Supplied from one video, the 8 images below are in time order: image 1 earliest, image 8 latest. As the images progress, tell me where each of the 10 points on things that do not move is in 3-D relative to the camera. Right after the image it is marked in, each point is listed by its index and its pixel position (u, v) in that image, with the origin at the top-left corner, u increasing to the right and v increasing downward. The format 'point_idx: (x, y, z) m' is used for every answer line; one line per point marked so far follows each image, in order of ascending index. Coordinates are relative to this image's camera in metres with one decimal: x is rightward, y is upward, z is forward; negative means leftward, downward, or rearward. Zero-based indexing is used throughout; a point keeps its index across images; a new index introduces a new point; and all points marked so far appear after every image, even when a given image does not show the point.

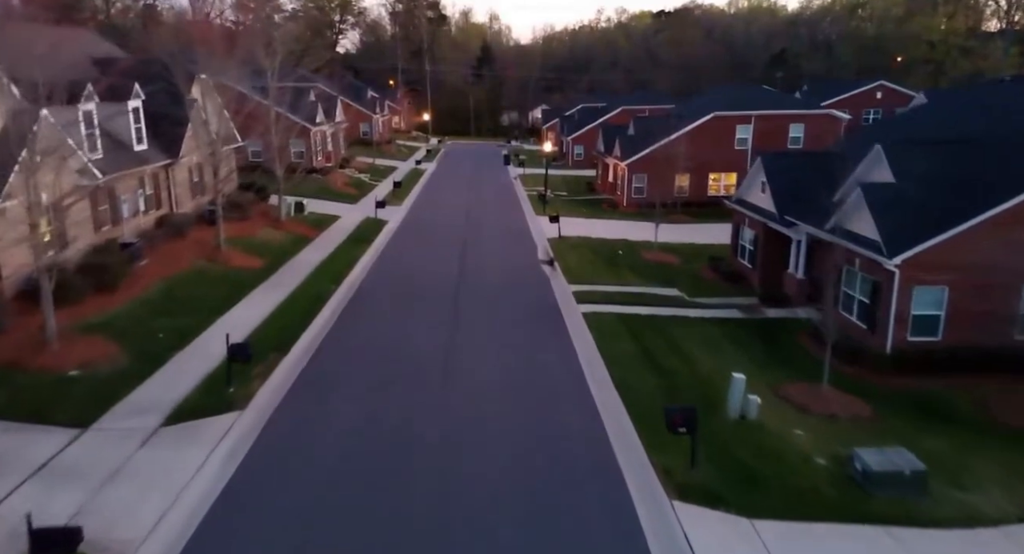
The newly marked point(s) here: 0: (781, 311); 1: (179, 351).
0: (+6.8, -0.9, +18.2) m
1: (-6.5, -1.5, +14.1) m
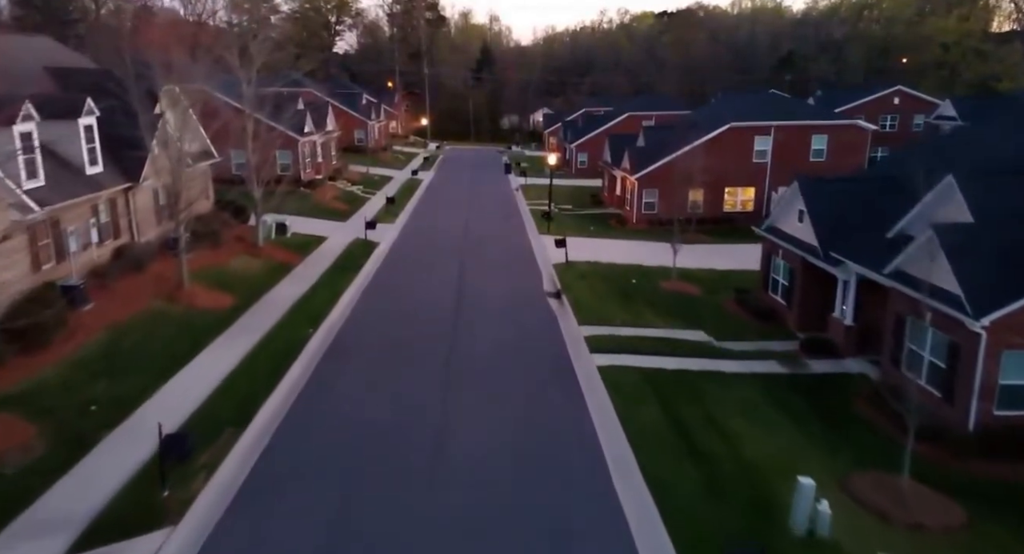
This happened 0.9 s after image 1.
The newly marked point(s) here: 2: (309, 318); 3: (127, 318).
0: (+6.9, -1.9, +15.8) m
1: (-6.4, -2.5, +11.6) m
2: (-5.1, -1.1, +18.1) m
3: (-8.6, -1.0, +16.0) m
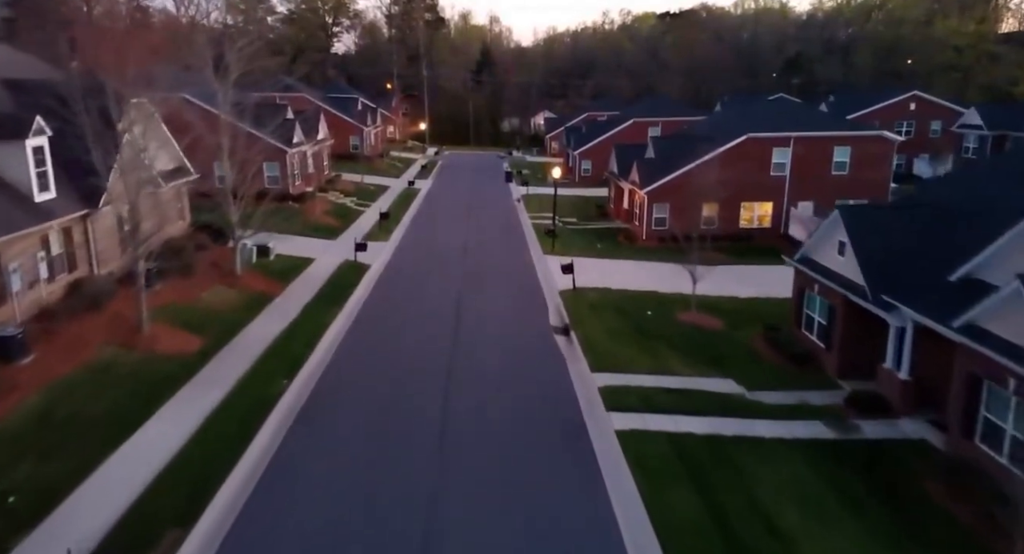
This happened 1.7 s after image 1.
0: (+7.0, -2.8, +13.7) m
1: (-6.3, -3.4, +9.5) m
2: (-5.0, -2.0, +16.0) m
3: (-8.5, -1.9, +13.9) m
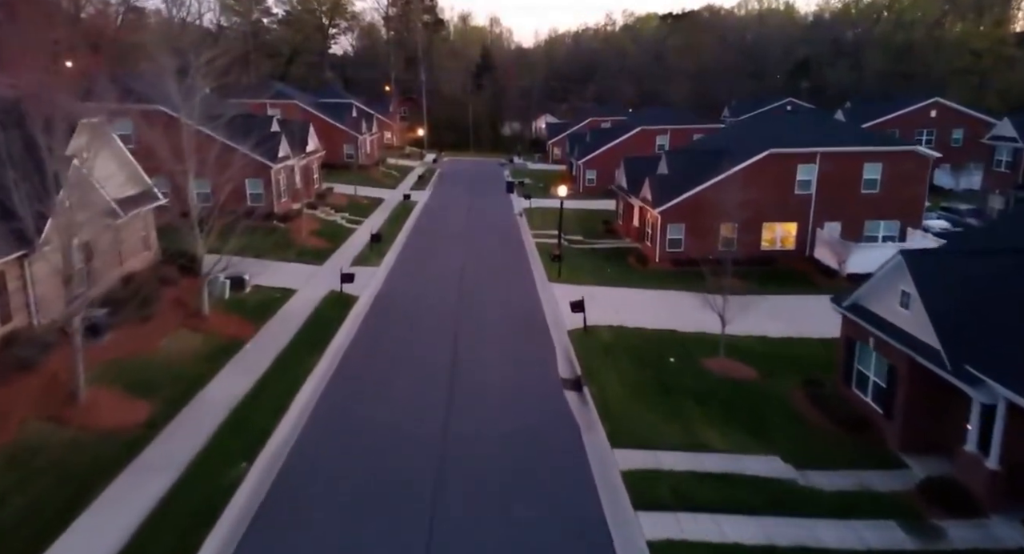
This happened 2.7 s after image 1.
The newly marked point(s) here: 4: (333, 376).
0: (+7.0, -3.9, +11.2) m
1: (-6.2, -4.5, +7.0) m
2: (-4.9, -3.0, +13.5) m
3: (-8.4, -3.0, +11.4) m
4: (-4.2, -2.3, +17.0) m
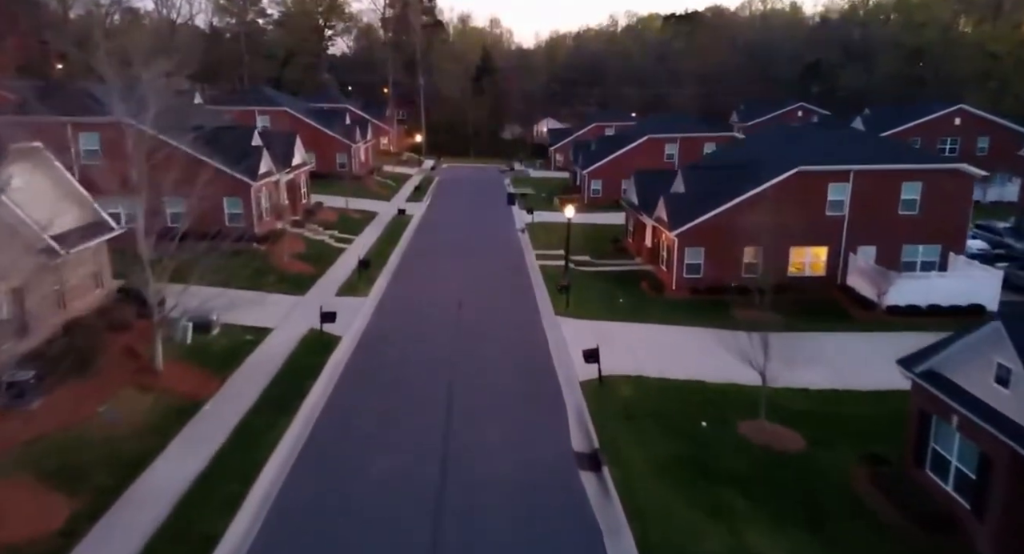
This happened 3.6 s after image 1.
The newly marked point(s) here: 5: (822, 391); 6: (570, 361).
0: (+7.1, -5.0, +8.5) m
1: (-6.2, -5.5, +4.3) m
2: (-4.8, -4.1, +10.9) m
3: (-8.3, -4.1, +8.7) m
4: (-4.1, -3.4, +14.4) m
5: (+7.5, -2.8, +17.7) m
6: (+1.5, -2.2, +19.1) m
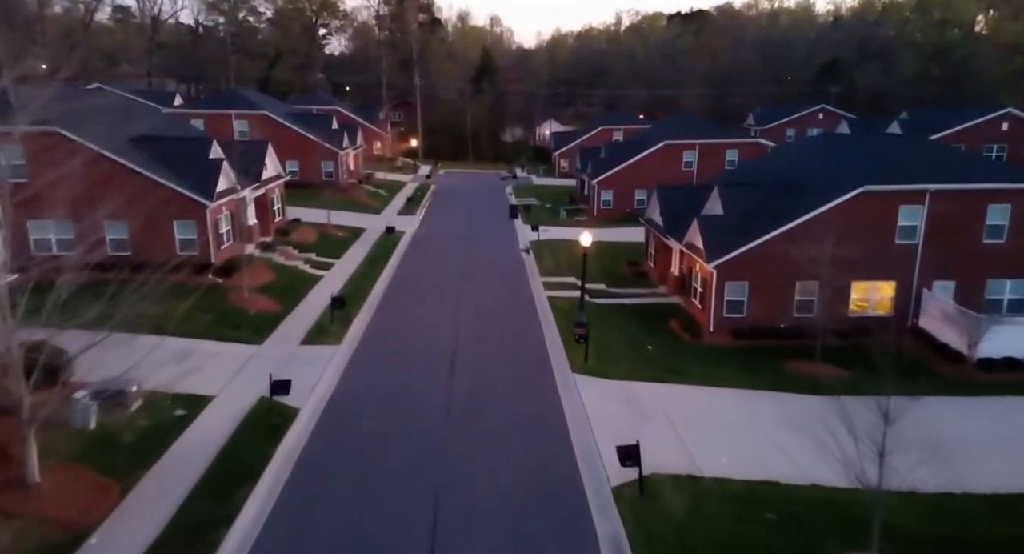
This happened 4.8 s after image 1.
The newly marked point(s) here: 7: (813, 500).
0: (+7.3, -6.2, +4.0) m
1: (-6.0, -6.8, -0.2) m
2: (-4.6, -5.4, +6.3) m
3: (-8.2, -5.3, +4.2) m
4: (-4.0, -4.7, +9.8) m
5: (+7.7, -4.0, +13.1) m
6: (+1.7, -3.5, +14.6) m
7: (+5.3, -4.0, +12.9) m
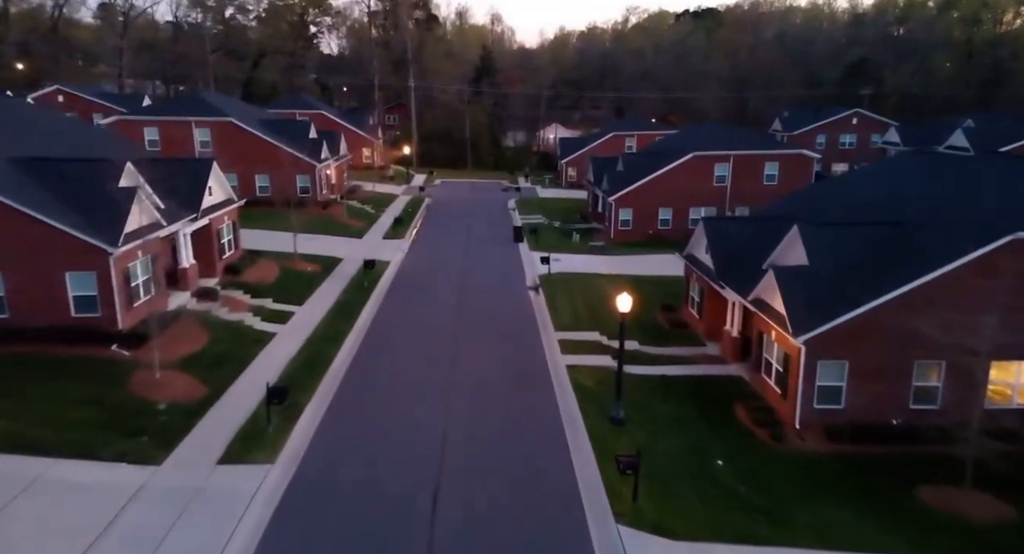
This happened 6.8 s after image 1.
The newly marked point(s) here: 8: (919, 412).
0: (+7.5, -7.9, -2.3) m
1: (-5.8, -8.5, -6.5) m
2: (-4.4, -7.1, +0.1) m
3: (-8.0, -7.0, -2.1) m
4: (-3.7, -6.4, +3.6) m
5: (+7.9, -5.8, +6.9) m
6: (+1.9, -5.2, +8.3) m
7: (+5.5, -5.7, +6.6) m
8: (+9.3, -3.1, +16.4) m
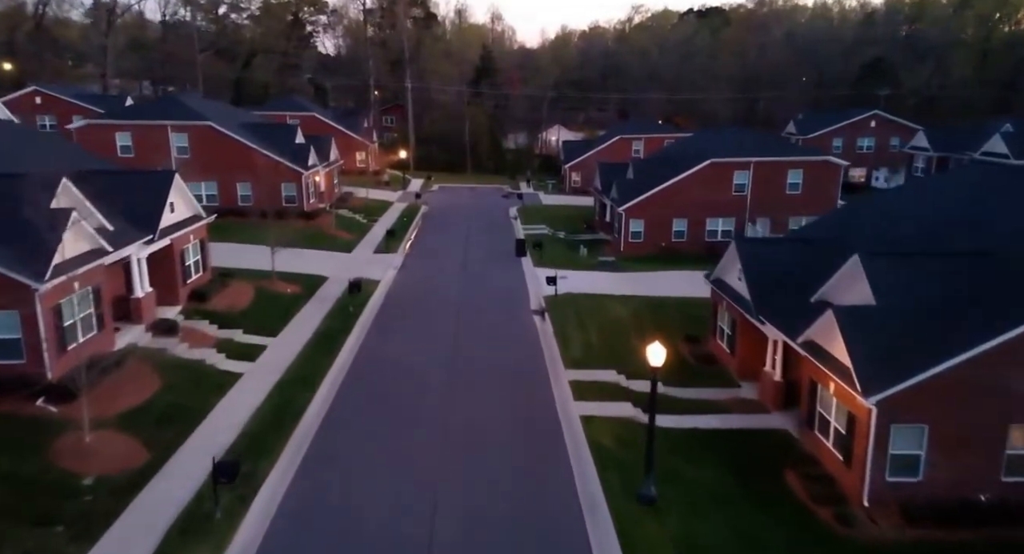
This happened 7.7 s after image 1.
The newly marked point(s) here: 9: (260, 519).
0: (+7.6, -8.8, -5.3) m
1: (-5.7, -9.3, -9.5) m
2: (-4.3, -7.9, -2.9) m
3: (-7.8, -7.8, -5.1) m
4: (-3.6, -7.2, +0.6) m
5: (+8.0, -6.6, +3.9) m
6: (+2.0, -6.0, +5.4) m
7: (+5.6, -6.6, +3.6) m
8: (+9.4, -3.9, +13.5) m
9: (-4.2, -4.1, +13.0) m
